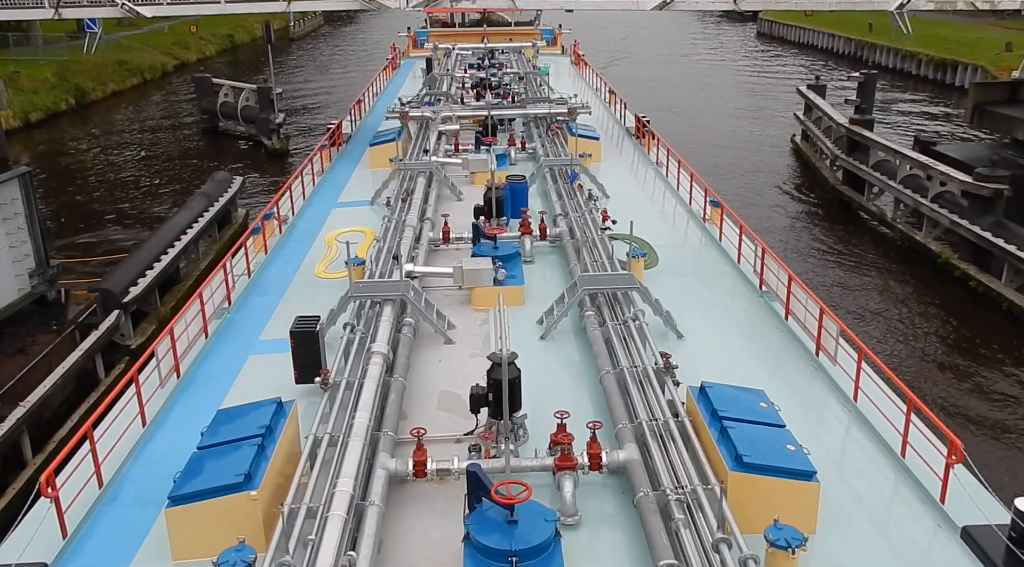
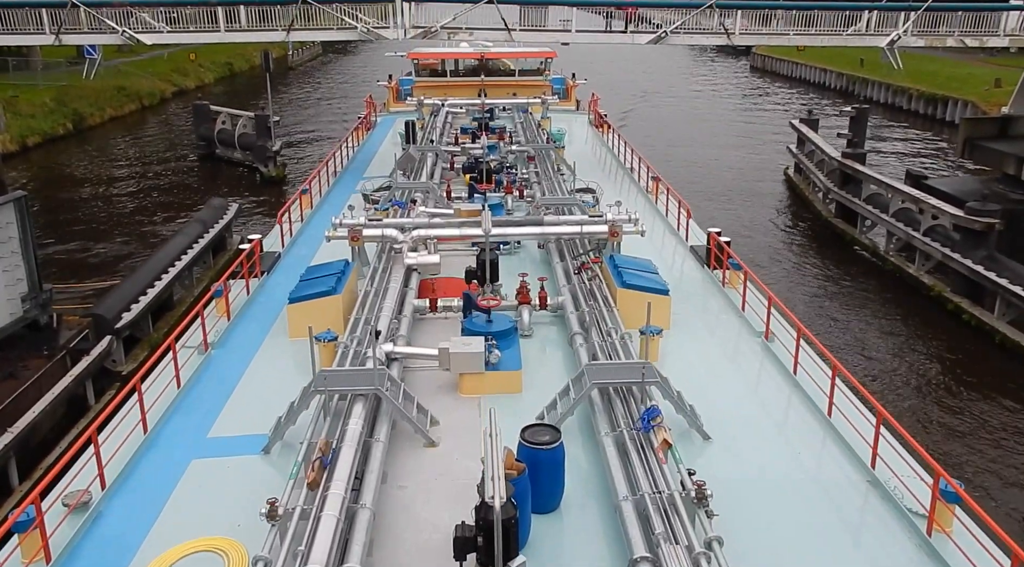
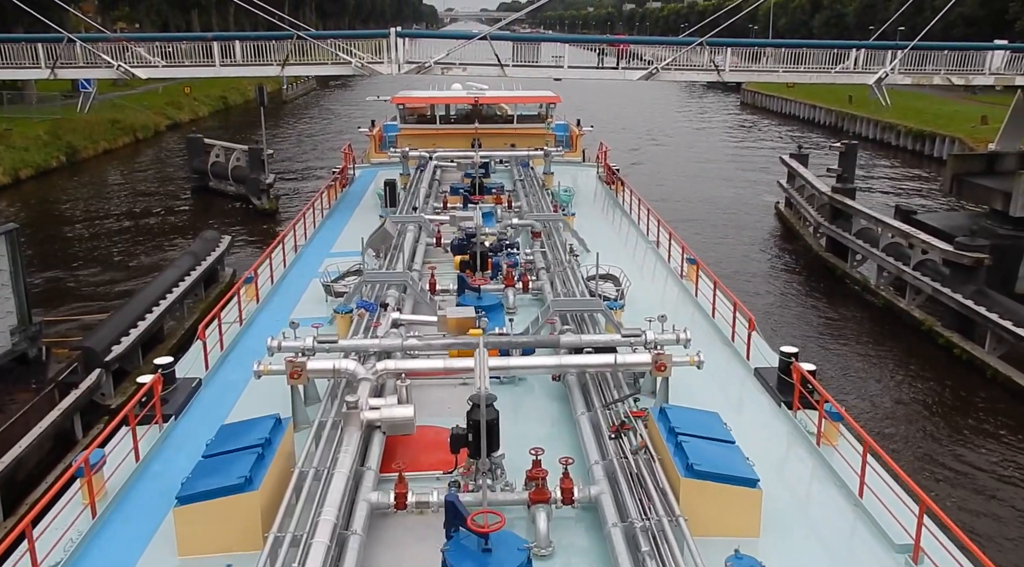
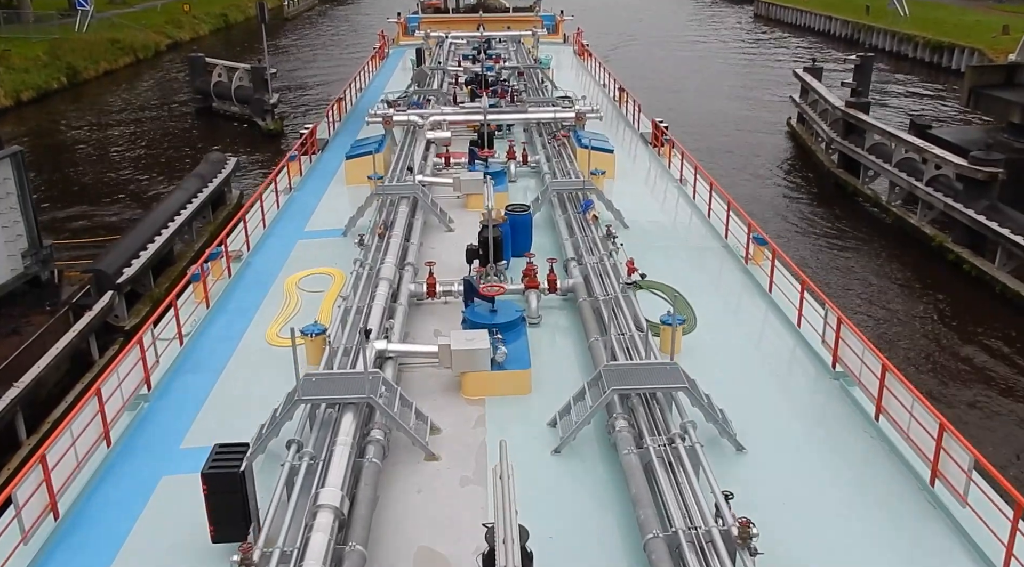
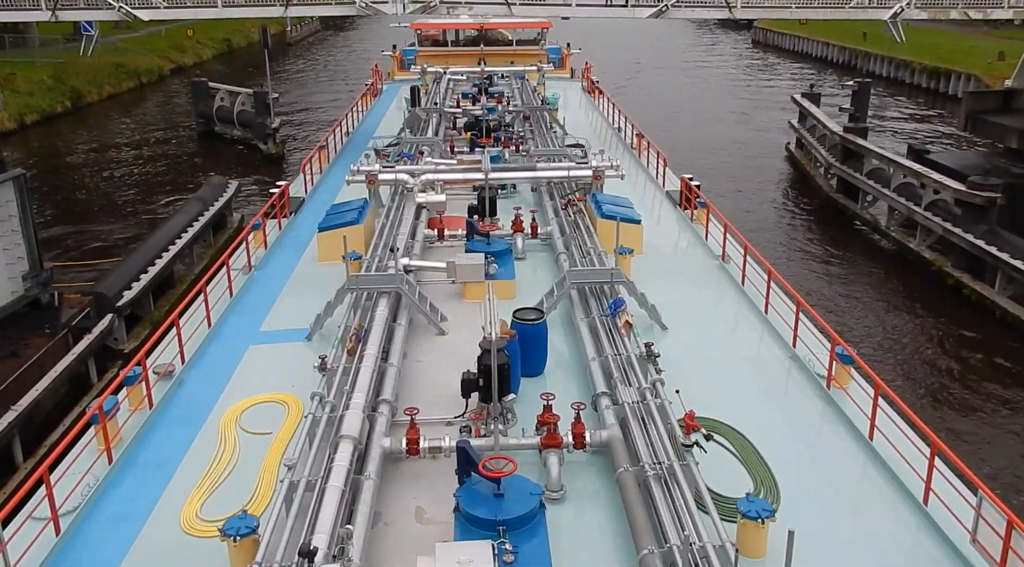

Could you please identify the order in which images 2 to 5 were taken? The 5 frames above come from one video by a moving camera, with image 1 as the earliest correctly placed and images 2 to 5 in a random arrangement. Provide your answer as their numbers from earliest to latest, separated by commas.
4, 5, 2, 3
